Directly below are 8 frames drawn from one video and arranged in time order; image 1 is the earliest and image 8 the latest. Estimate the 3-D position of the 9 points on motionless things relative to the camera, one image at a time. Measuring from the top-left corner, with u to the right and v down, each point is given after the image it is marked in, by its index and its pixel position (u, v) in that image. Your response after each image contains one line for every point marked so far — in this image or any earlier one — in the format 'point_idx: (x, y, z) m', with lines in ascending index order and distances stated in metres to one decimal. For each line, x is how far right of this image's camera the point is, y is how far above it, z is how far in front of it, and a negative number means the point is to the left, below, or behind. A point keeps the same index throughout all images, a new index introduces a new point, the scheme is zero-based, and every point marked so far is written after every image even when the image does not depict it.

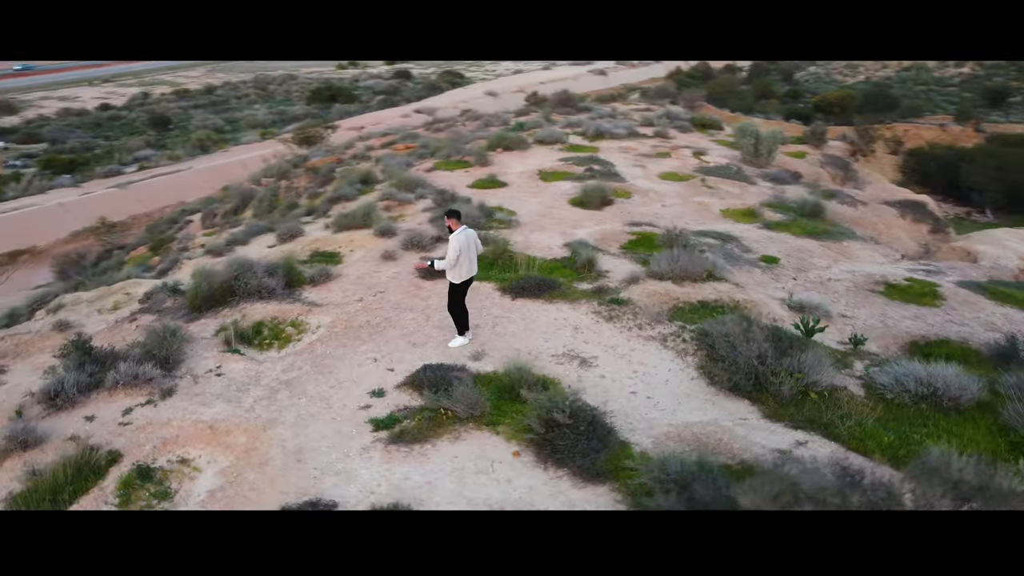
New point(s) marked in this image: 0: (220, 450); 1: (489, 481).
0: (-2.7, -1.5, +7.4) m
1: (-0.2, -1.6, +6.9) m
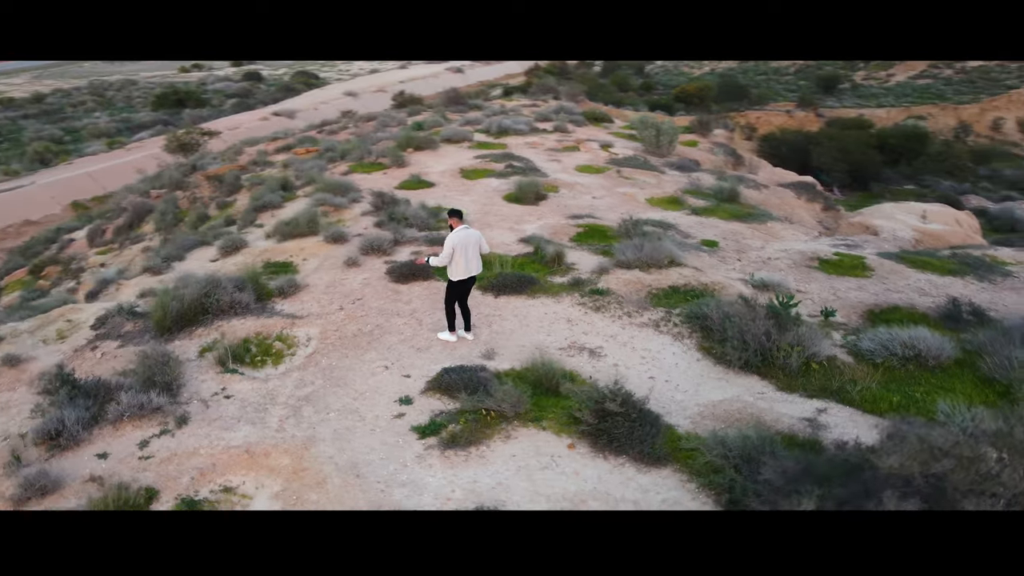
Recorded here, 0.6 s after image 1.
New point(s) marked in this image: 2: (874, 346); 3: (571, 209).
0: (-2.1, -1.6, +7.1) m
1: (+0.4, -1.6, +6.9) m
2: (+4.1, -0.6, +9.1) m
3: (+1.2, +1.6, +16.2) m
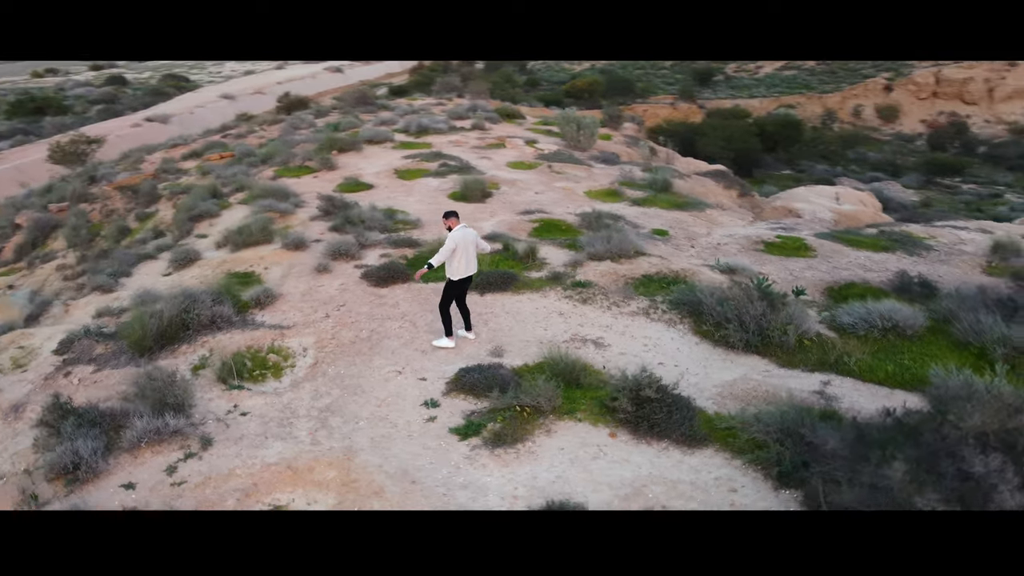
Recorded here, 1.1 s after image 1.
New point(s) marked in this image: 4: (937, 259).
0: (-1.7, -1.7, +6.8) m
1: (+0.9, -1.5, +7.1) m
2: (+4.1, -0.4, +9.7) m
3: (+0.1, +1.7, +16.3) m
4: (+7.4, +0.5, +14.1) m
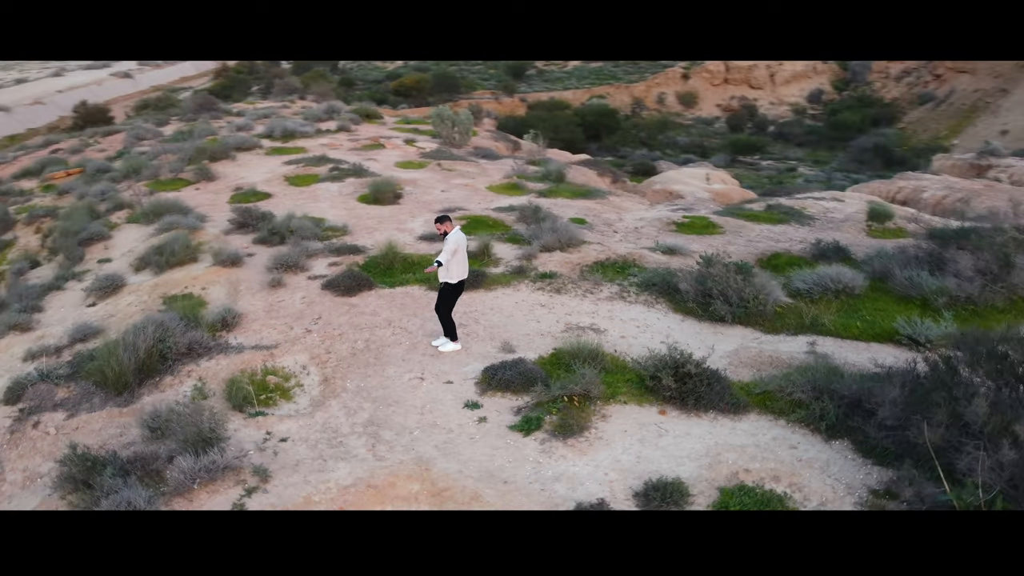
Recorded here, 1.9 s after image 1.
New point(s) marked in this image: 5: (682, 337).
0: (-0.9, -1.8, +6.6) m
1: (+1.5, -1.4, +7.4) m
2: (+4.0, +0.1, +10.8) m
3: (-1.6, +1.7, +16.3) m
4: (+6.1, +1.2, +15.7) m
5: (+2.0, -0.6, +9.5) m
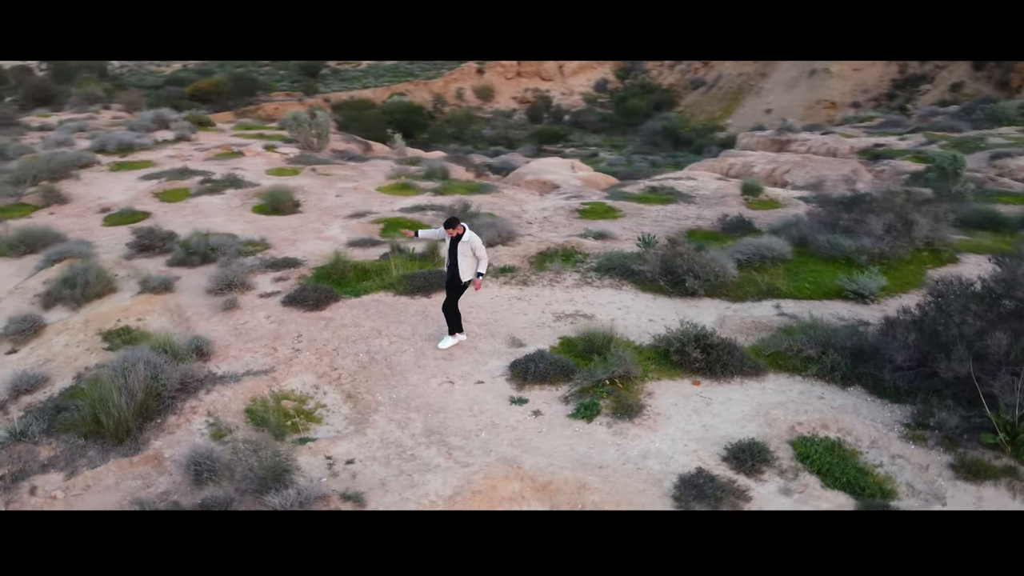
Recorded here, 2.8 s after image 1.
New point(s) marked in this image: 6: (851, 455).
0: (0.0, -1.8, +6.6) m
1: (+2.1, -1.1, +8.0) m
2: (+3.5, +0.5, +11.8) m
3: (-3.4, +1.5, +15.7) m
4: (+4.1, +1.8, +17.1) m
5: (+1.9, -0.3, +10.2) m
6: (+3.0, -1.5, +7.2) m
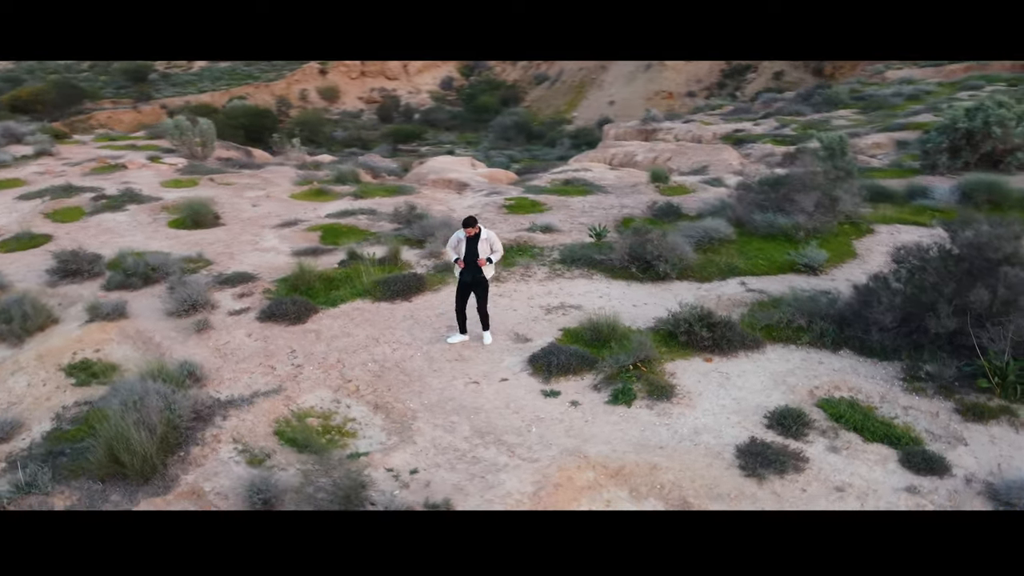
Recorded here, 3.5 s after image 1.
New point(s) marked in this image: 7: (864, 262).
0: (+0.7, -1.7, +6.8) m
1: (+2.4, -0.9, +8.5) m
2: (+2.9, +0.8, +12.5) m
3: (-4.6, +1.3, +15.0) m
4: (+2.4, +2.1, +17.8) m
5: (+1.8, -0.1, +10.6) m
6: (+3.5, -1.2, +7.9) m
7: (+5.1, +0.4, +11.9) m
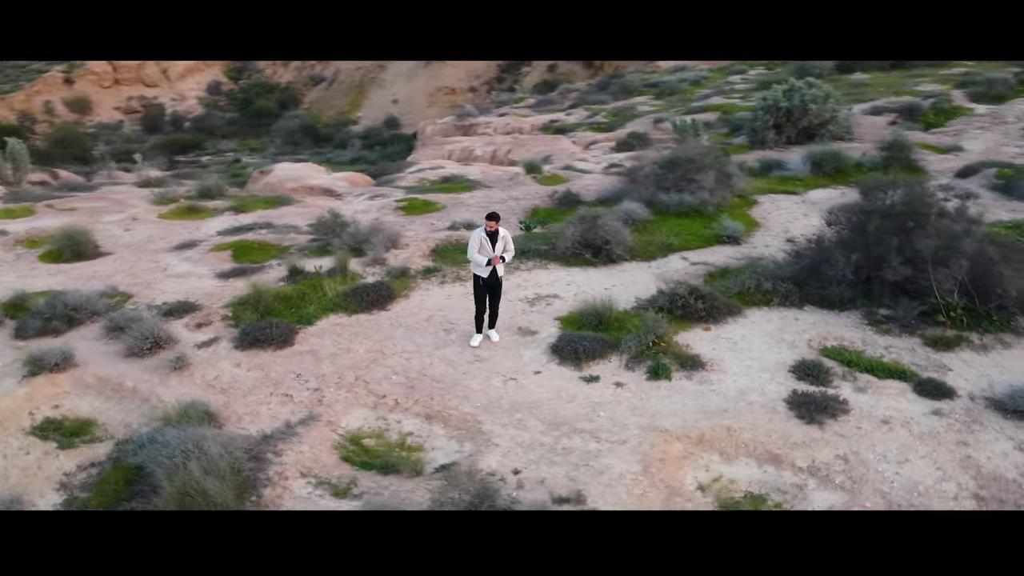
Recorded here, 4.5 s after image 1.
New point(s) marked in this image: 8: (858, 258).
0: (+1.6, -1.5, +7.2) m
1: (+2.7, -0.6, +9.3) m
2: (+1.9, +1.1, +13.3) m
3: (-6.1, +0.7, +13.6) m
4: (-0.2, +2.3, +18.2) m
5: (+1.4, +0.1, +11.1) m
6: (+3.9, -0.7, +9.0) m
7: (+4.2, +0.9, +13.3) m
8: (+4.3, +0.4, +10.2) m
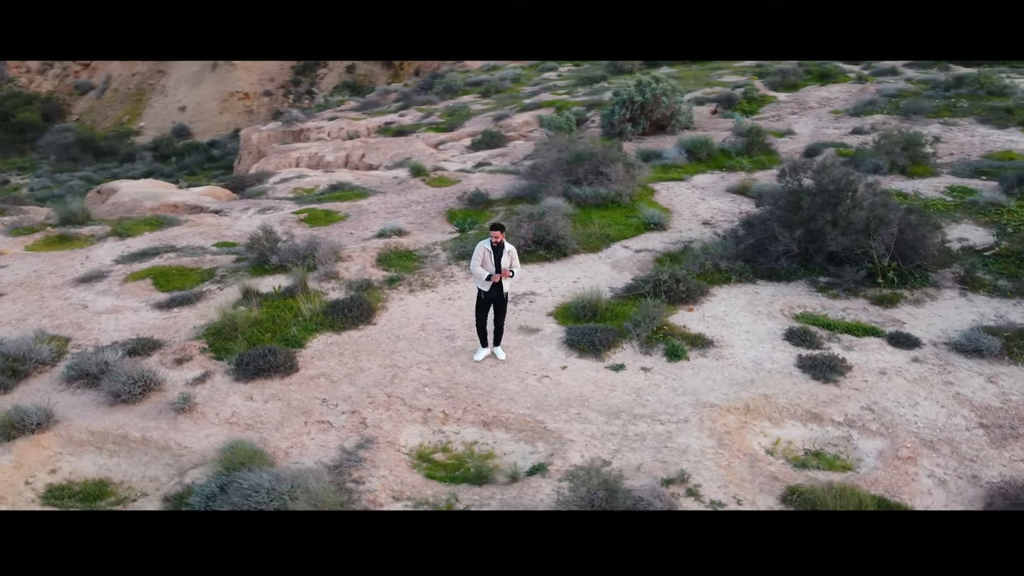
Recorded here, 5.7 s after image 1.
0: (+2.3, -1.3, +7.8) m
1: (+2.7, -0.4, +10.1) m
2: (+0.8, +1.3, +13.7) m
3: (-6.9, +0.1, +12.0) m
4: (-2.6, +2.2, +17.9) m
5: (+1.0, +0.2, +11.5) m
6: (+4.0, -0.4, +10.1) m
7: (+3.0, +1.3, +14.3) m
8: (+4.0, +0.8, +11.4) m
